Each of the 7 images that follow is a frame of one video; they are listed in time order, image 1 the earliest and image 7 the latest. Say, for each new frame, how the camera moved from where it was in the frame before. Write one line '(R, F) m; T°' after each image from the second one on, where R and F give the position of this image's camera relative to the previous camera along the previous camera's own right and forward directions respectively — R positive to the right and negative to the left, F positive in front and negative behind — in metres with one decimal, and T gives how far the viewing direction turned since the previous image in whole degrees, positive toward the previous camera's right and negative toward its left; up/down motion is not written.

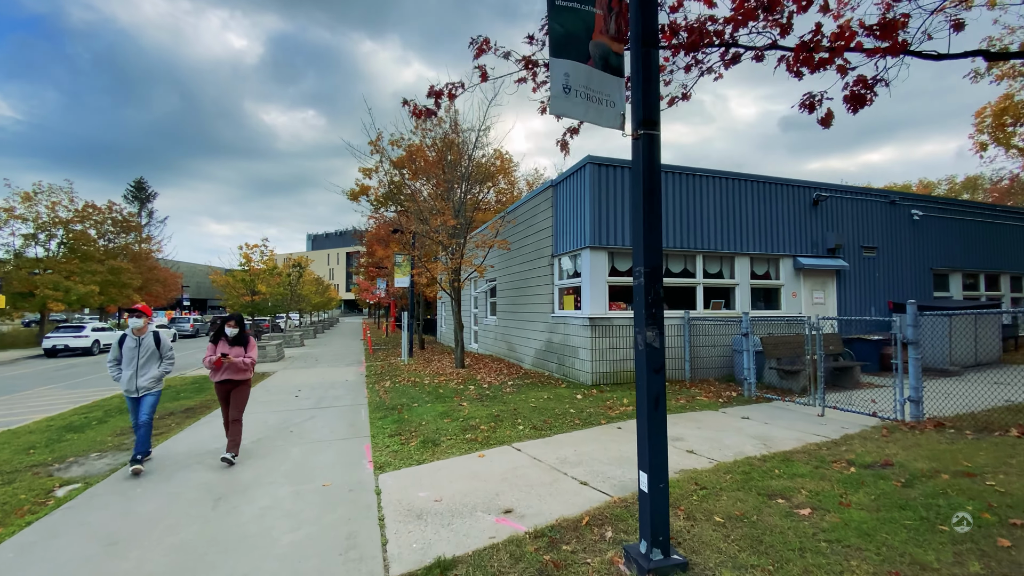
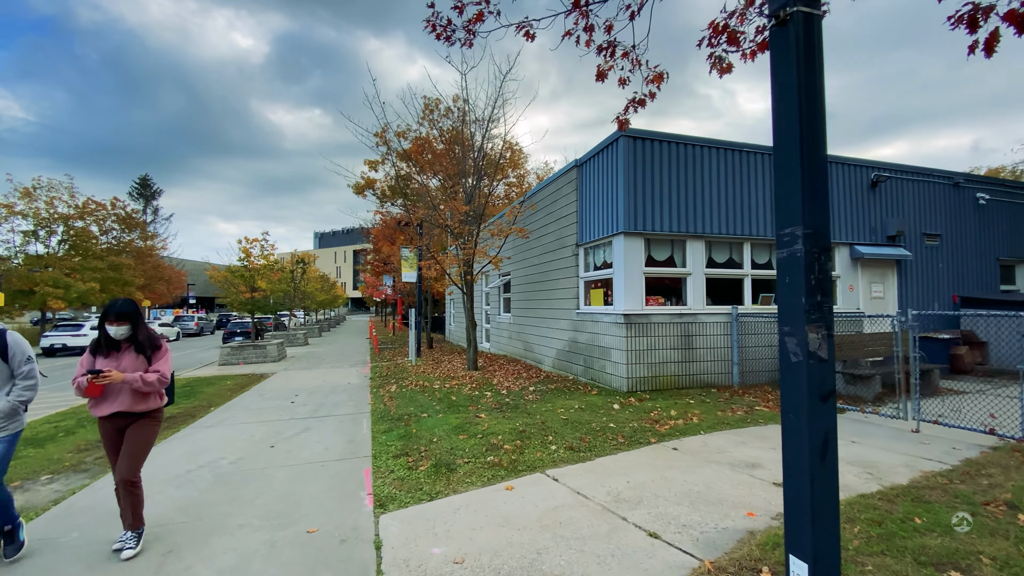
(-0.3, +1.2) m; -1°
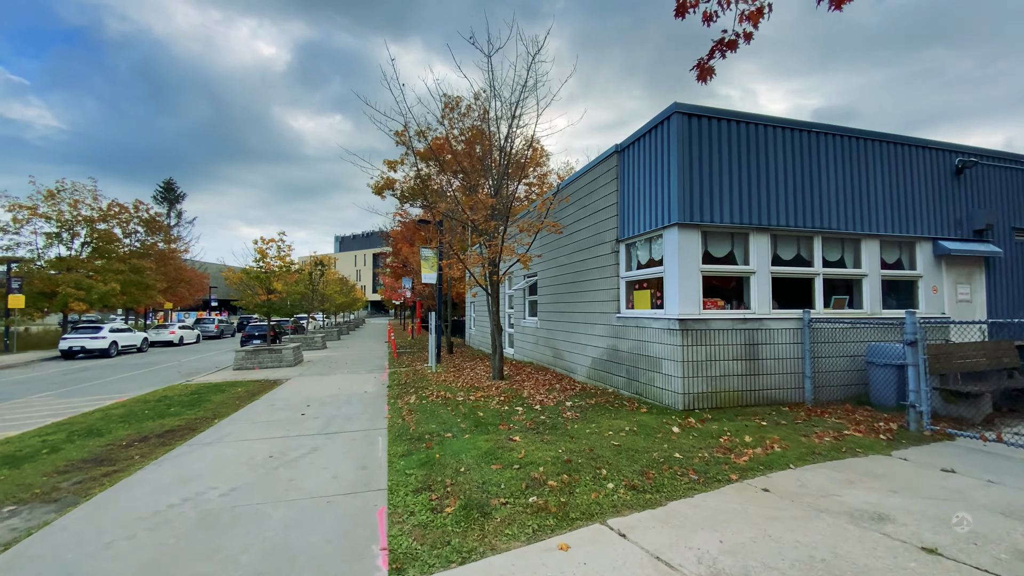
(-0.3, +1.0) m; -2°
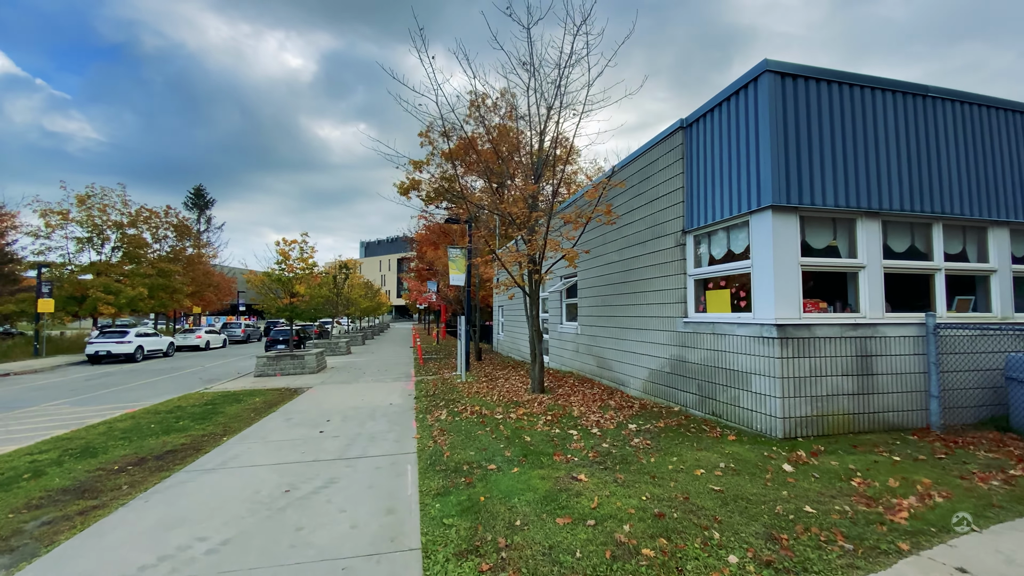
(-0.4, +1.2) m; -3°
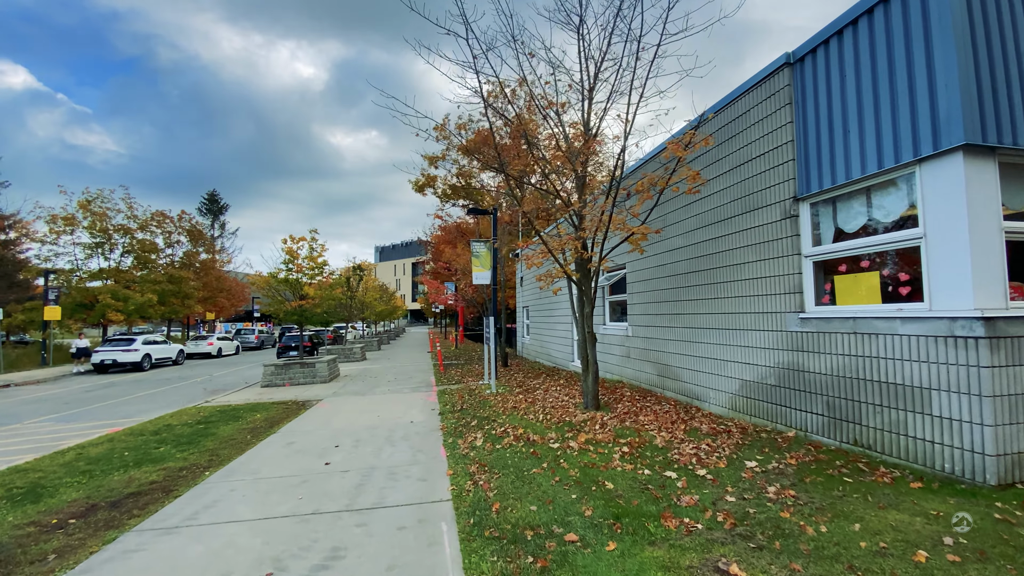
(-0.5, +1.7) m; -2°
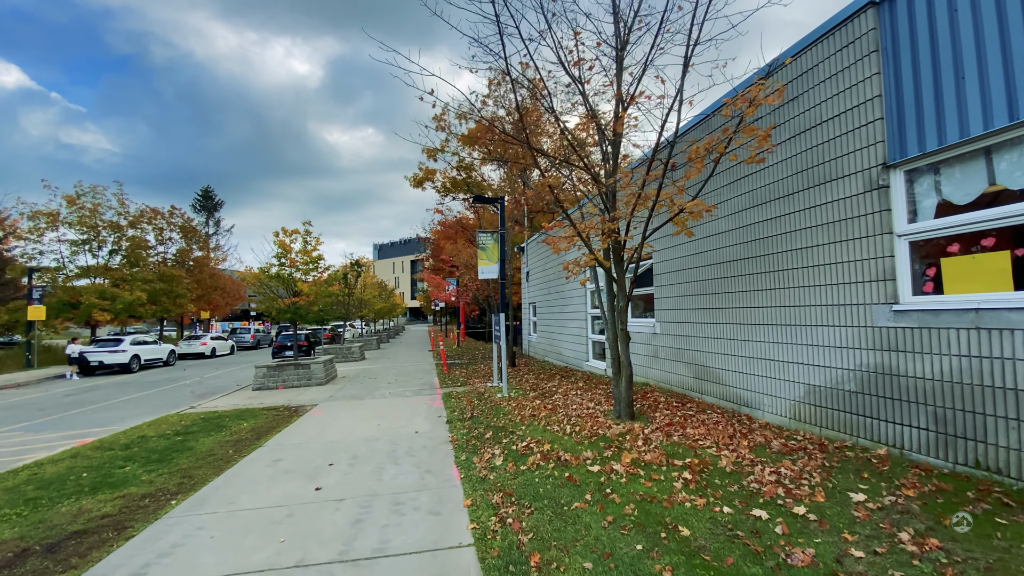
(-0.3, +1.0) m; 0°
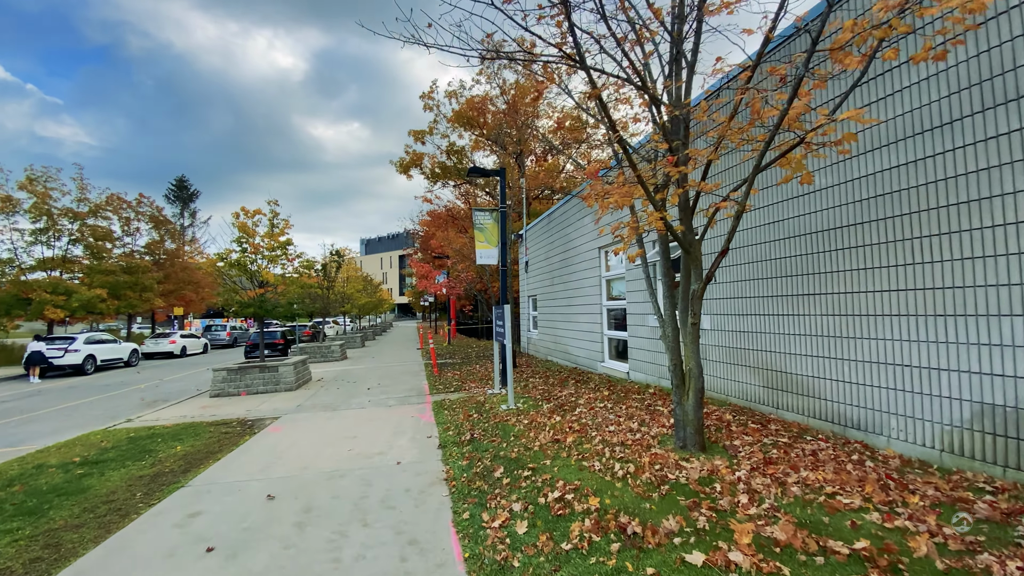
(-0.3, +1.9) m; +1°
